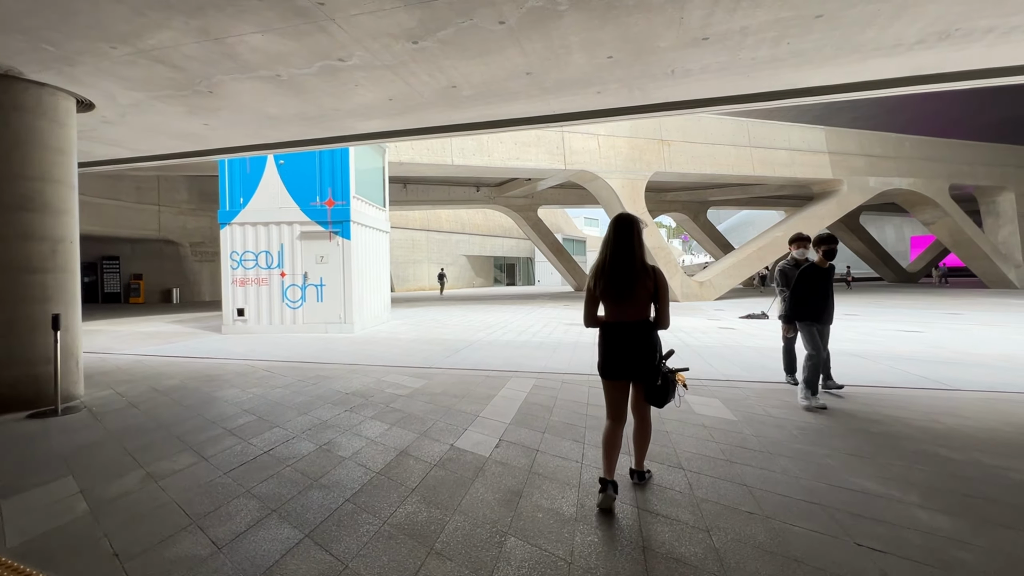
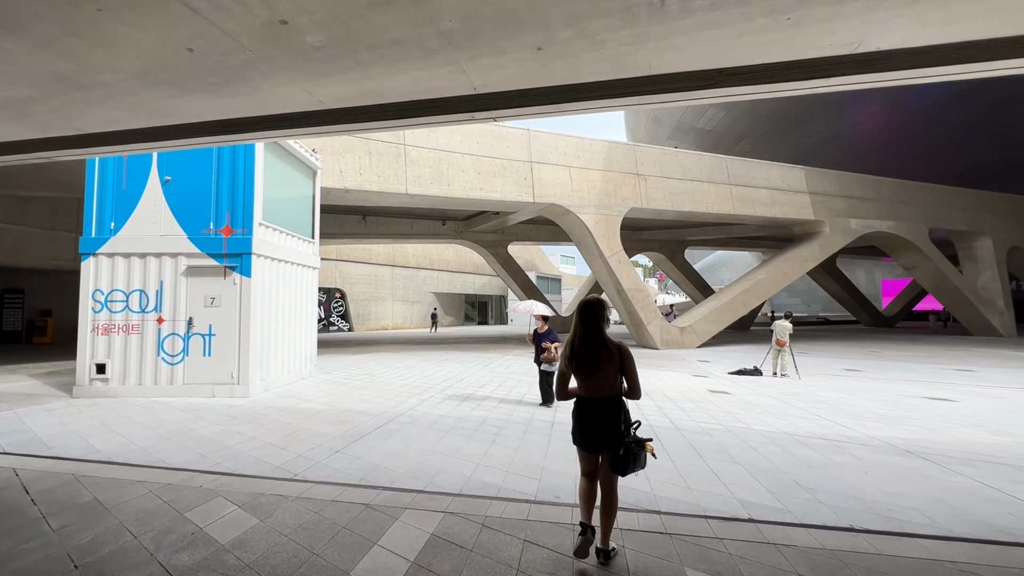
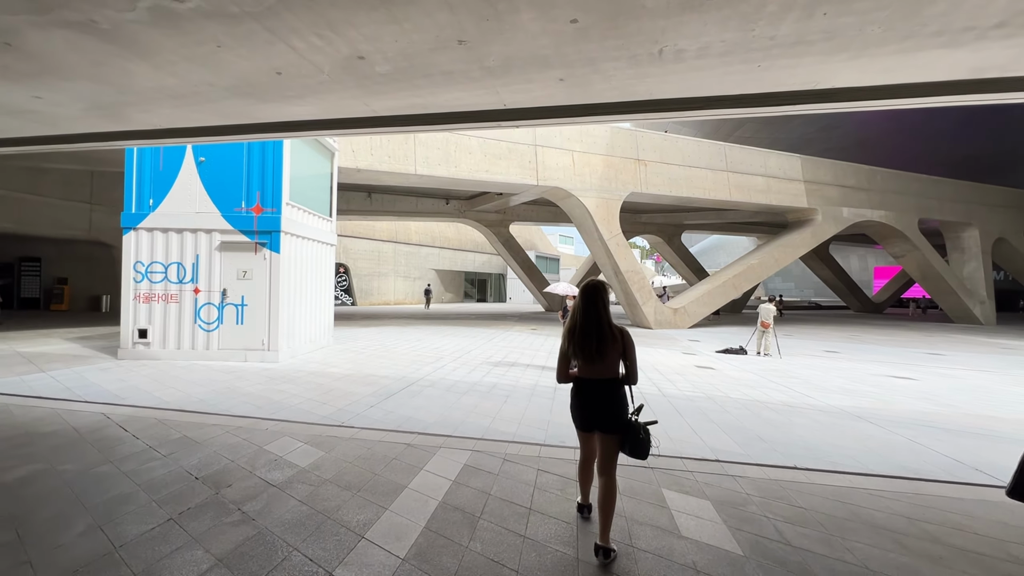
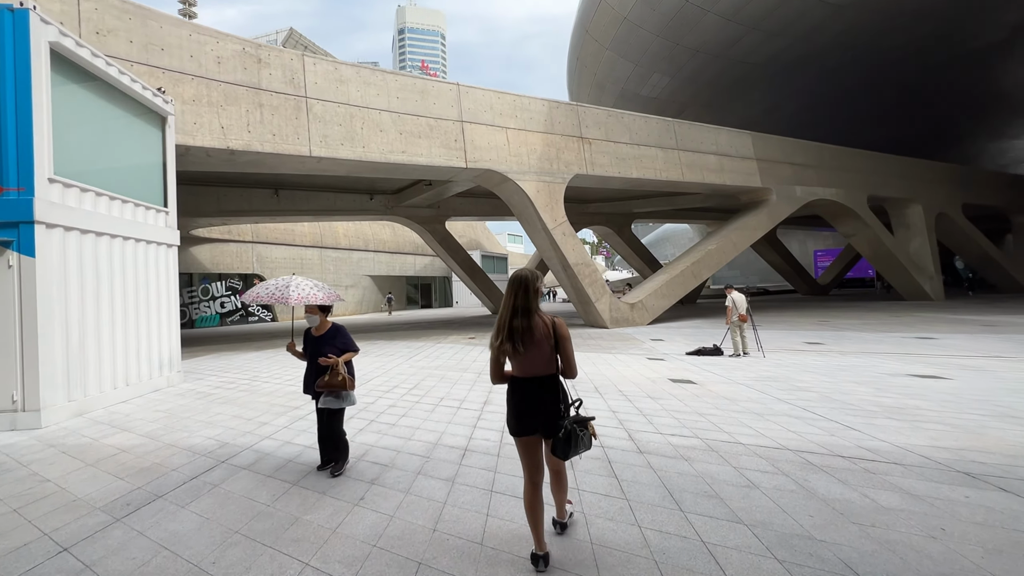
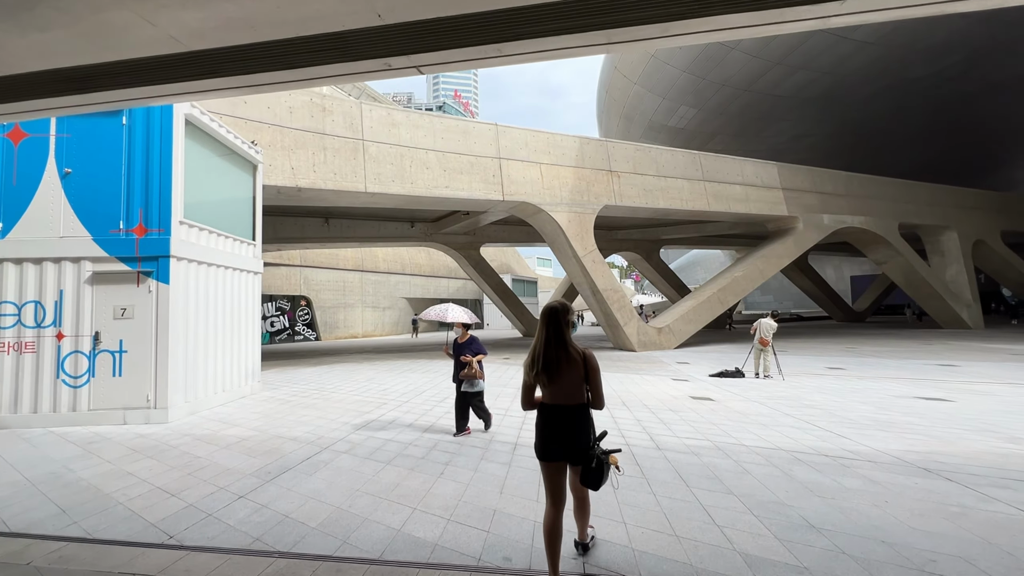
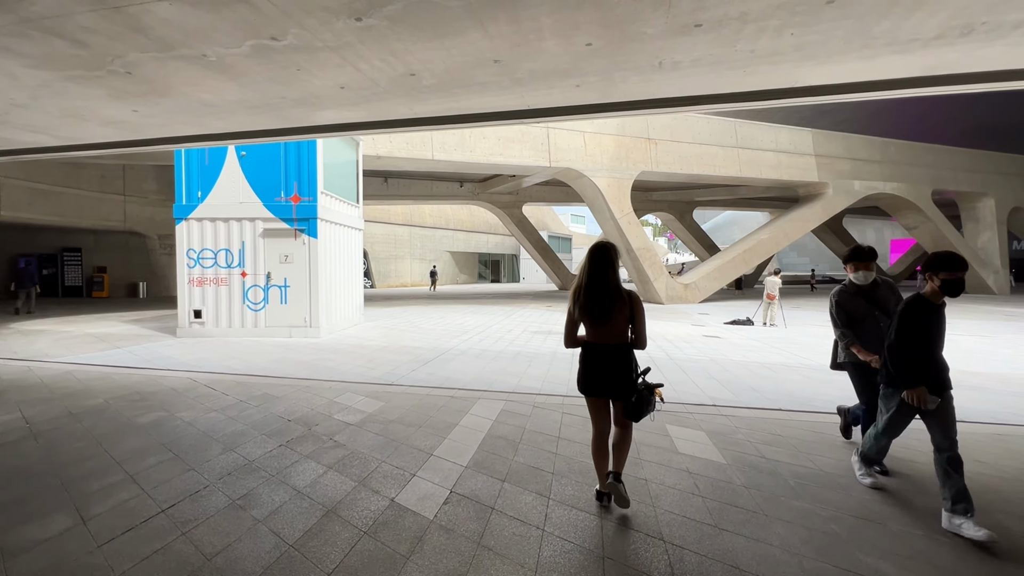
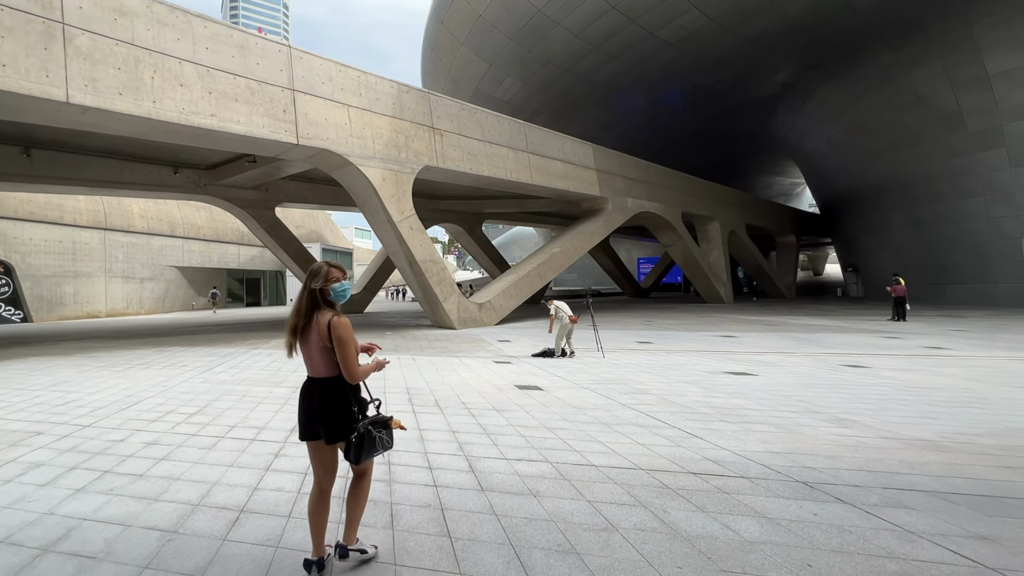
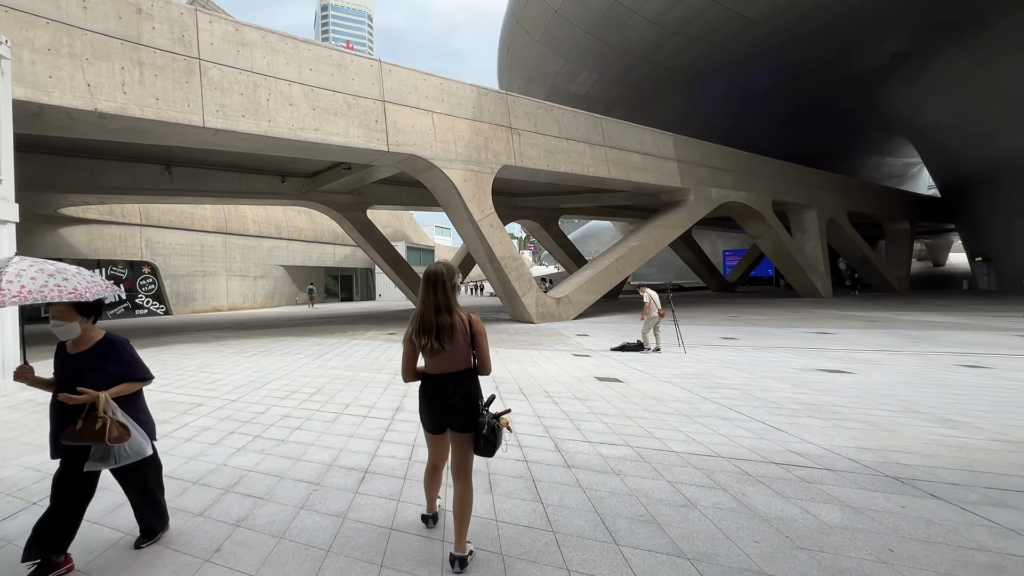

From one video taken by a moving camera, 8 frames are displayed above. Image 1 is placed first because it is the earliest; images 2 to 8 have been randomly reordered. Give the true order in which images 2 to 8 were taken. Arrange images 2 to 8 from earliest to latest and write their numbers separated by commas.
6, 3, 2, 5, 4, 8, 7
